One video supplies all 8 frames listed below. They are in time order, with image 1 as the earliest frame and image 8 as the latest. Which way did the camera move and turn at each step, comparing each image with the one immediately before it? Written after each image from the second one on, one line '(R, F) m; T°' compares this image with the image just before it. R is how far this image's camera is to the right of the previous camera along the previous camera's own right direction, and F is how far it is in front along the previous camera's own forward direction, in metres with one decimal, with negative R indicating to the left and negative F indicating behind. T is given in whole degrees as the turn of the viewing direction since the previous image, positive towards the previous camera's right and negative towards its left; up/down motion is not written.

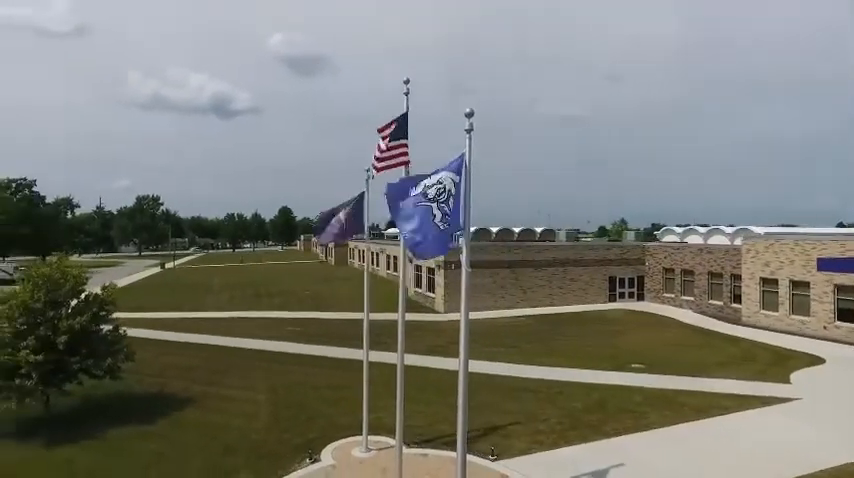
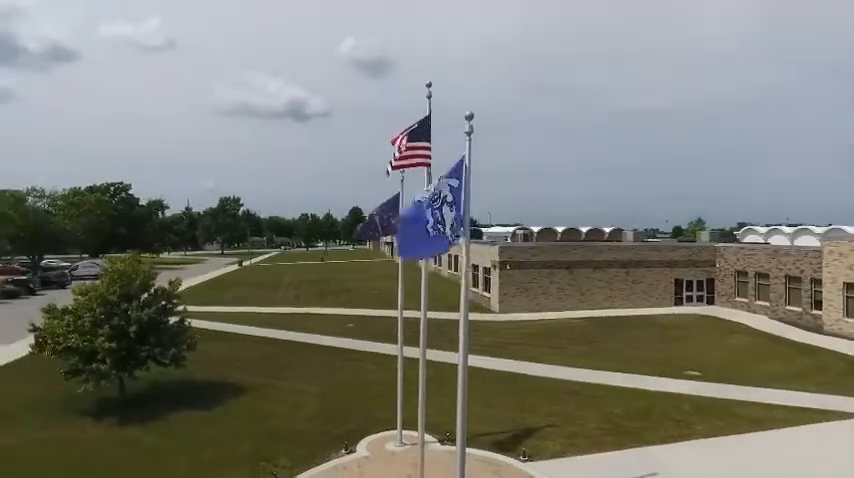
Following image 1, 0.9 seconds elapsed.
(+1.0, -0.2) m; -8°
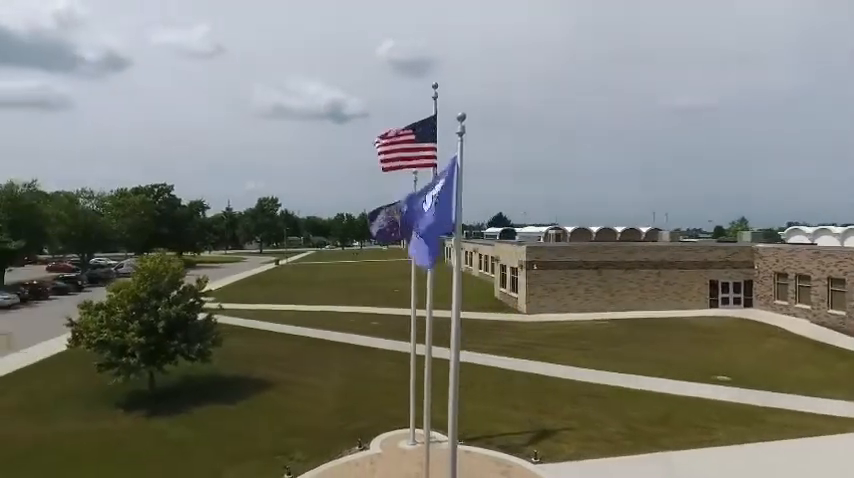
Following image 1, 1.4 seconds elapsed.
(+0.6, 0.0) m; -4°
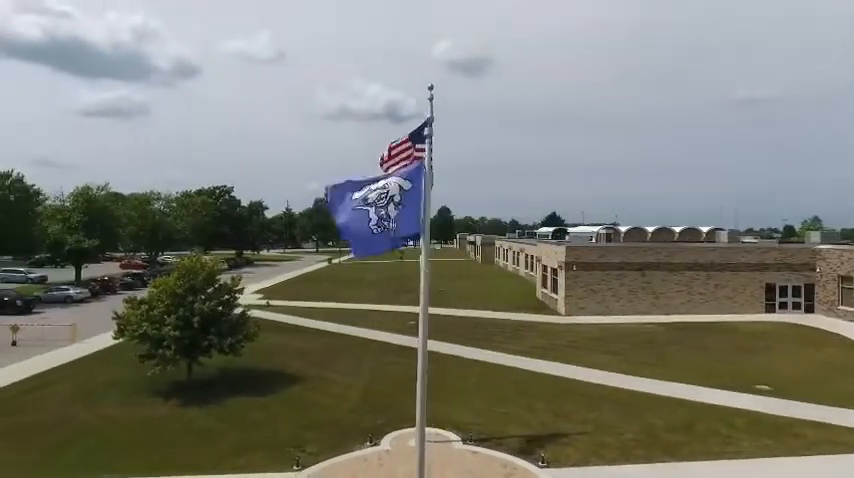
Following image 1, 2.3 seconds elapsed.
(+1.2, 0.0) m; -6°
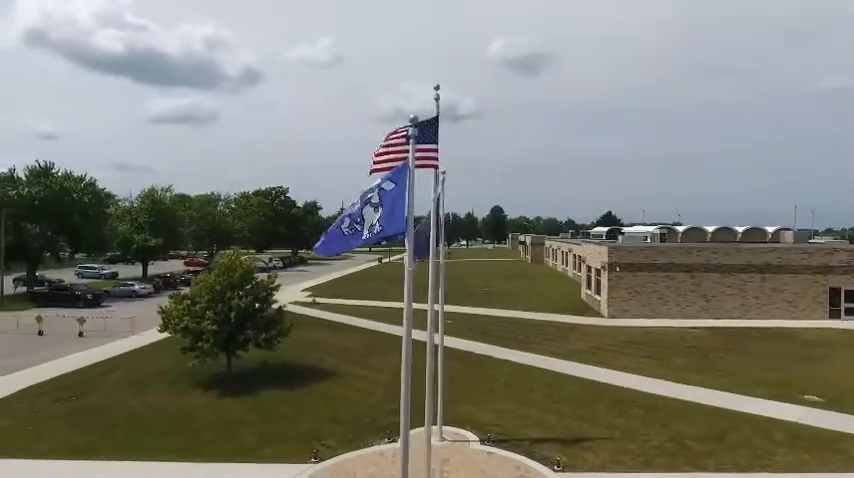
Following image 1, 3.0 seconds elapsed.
(+1.0, 0.0) m; -6°
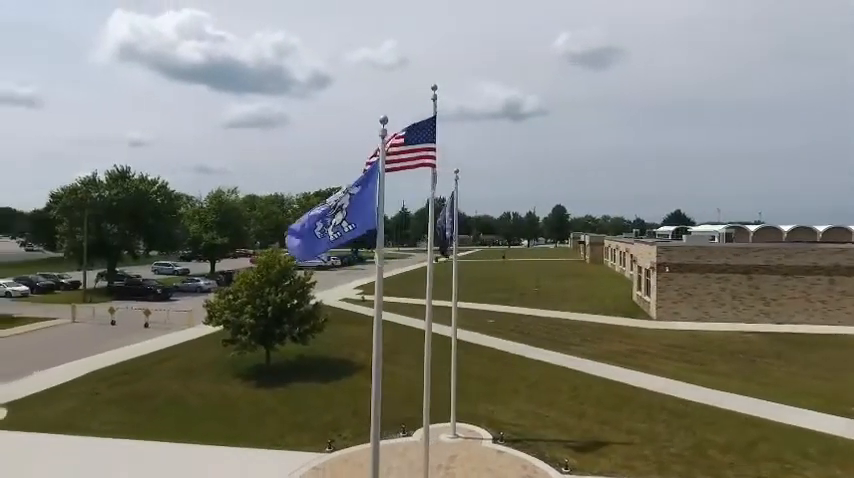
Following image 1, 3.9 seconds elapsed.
(+1.3, -0.1) m; -7°
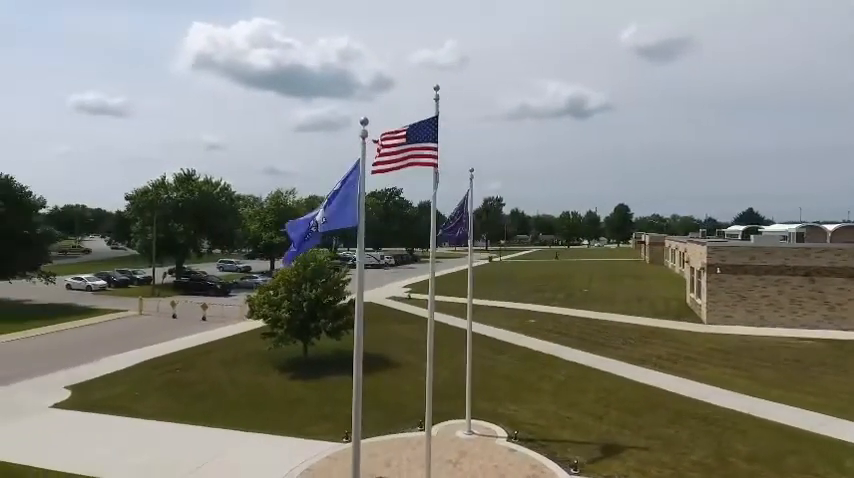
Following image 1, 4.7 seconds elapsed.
(+1.2, -0.1) m; -7°
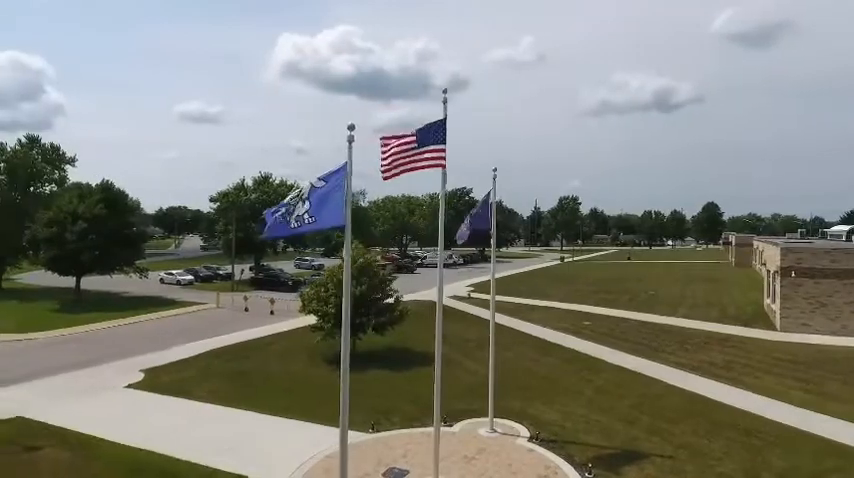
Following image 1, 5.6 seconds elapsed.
(+1.5, -0.2) m; -9°
